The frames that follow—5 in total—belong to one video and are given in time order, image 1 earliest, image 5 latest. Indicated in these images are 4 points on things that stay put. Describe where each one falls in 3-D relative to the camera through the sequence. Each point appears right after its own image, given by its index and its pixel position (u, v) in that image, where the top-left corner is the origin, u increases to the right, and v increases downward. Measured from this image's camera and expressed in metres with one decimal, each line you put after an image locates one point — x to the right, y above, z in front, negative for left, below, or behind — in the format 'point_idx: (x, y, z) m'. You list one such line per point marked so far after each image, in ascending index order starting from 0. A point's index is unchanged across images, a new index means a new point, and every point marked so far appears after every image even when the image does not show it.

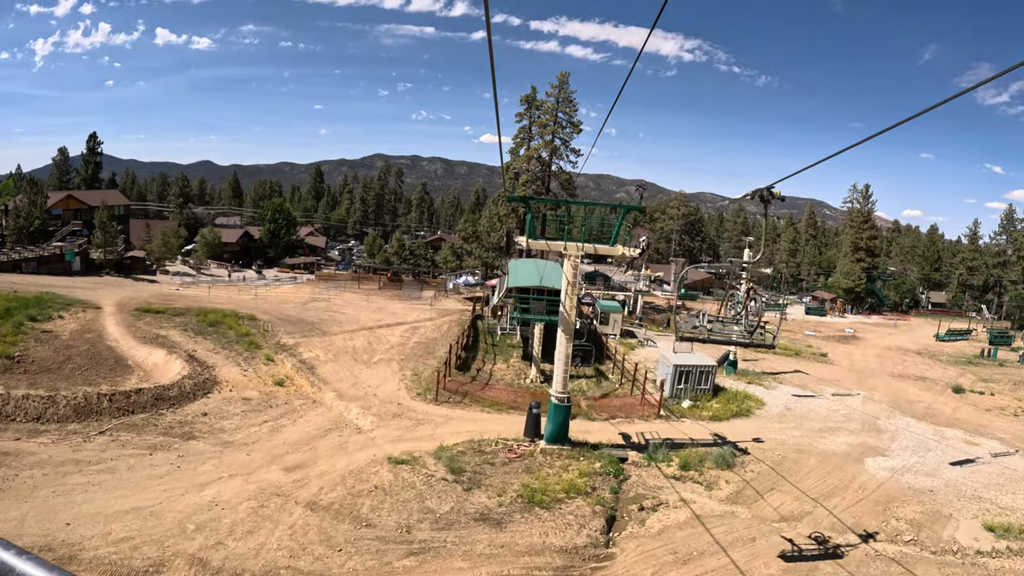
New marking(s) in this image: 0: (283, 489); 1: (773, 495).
0: (-5.7, -5.0, +13.5) m
1: (+7.3, -5.8, +15.1) m
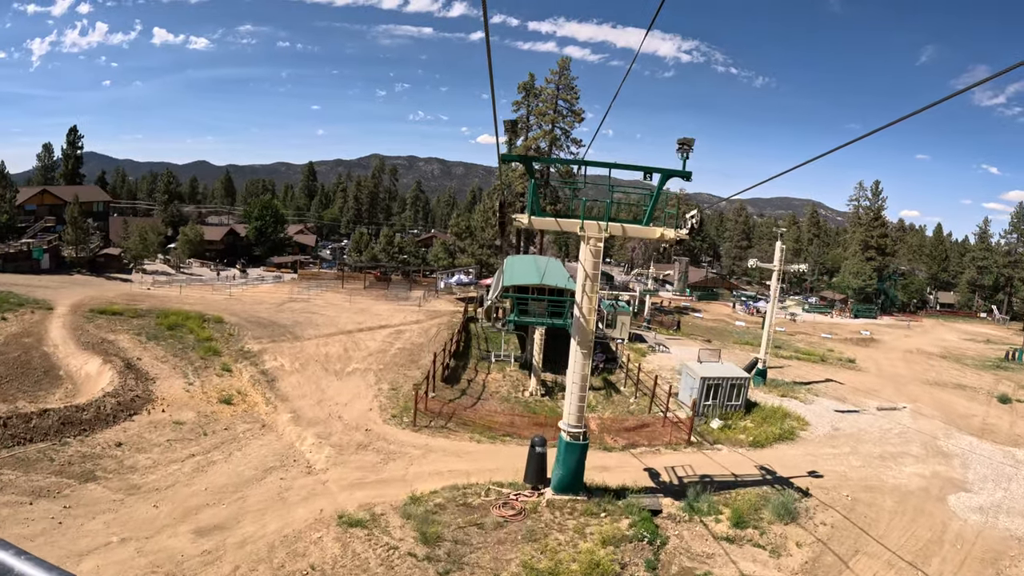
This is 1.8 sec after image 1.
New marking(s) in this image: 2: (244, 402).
0: (-5.8, -4.9, +9.5) m
1: (+7.2, -5.7, +11.3) m
2: (-9.2, -3.9, +18.6) m
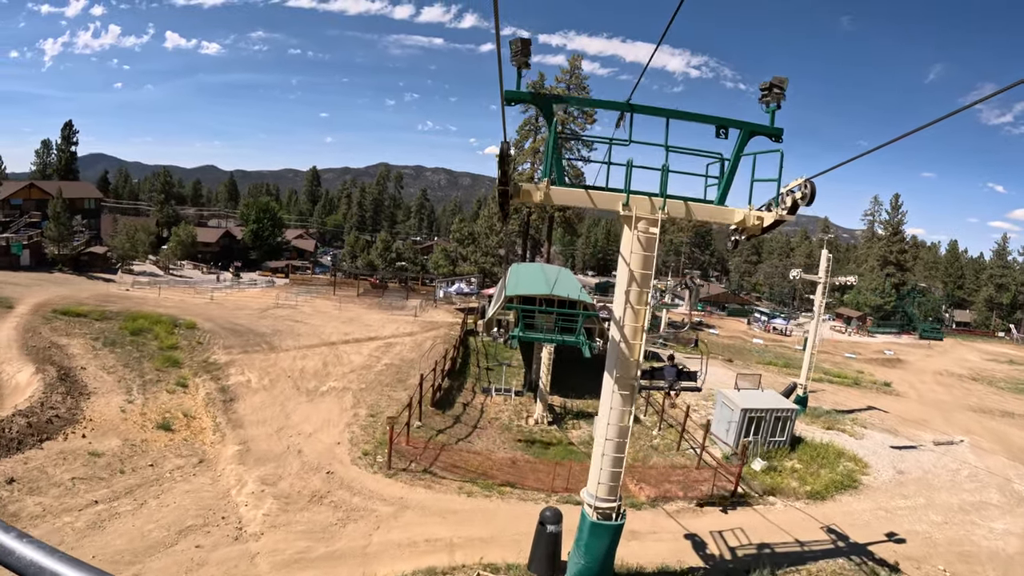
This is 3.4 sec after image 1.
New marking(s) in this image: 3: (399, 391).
0: (-5.8, -4.9, +6.2) m
1: (+7.2, -5.9, +7.8) m
2: (-9.2, -4.0, +15.3) m
3: (-4.0, -3.7, +19.4) m
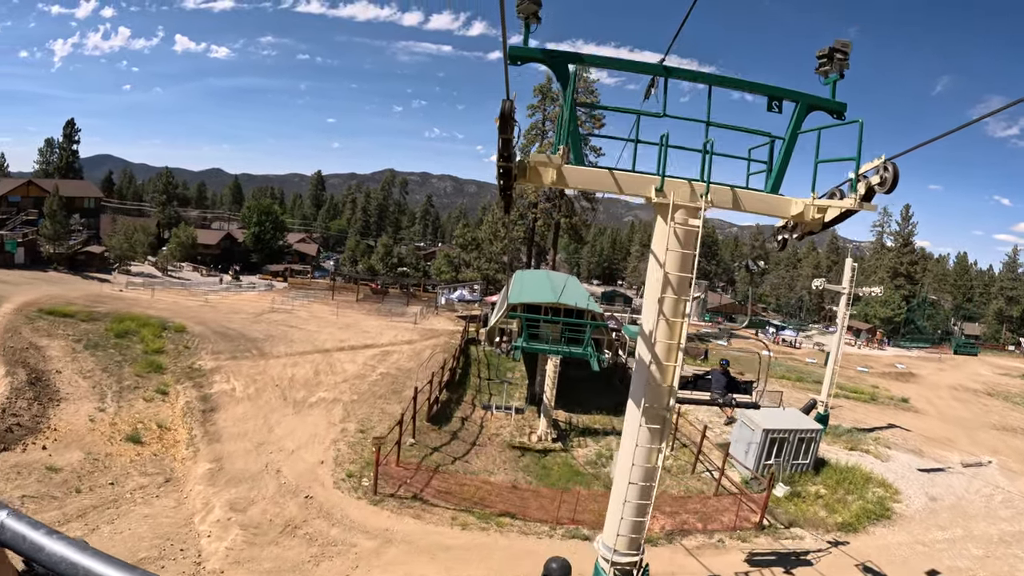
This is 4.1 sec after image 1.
0: (-5.9, -4.8, +4.9) m
1: (+7.2, -6.1, +6.4) m
2: (-9.2, -4.0, +14.0) m
3: (-4.0, -3.8, +18.2) m
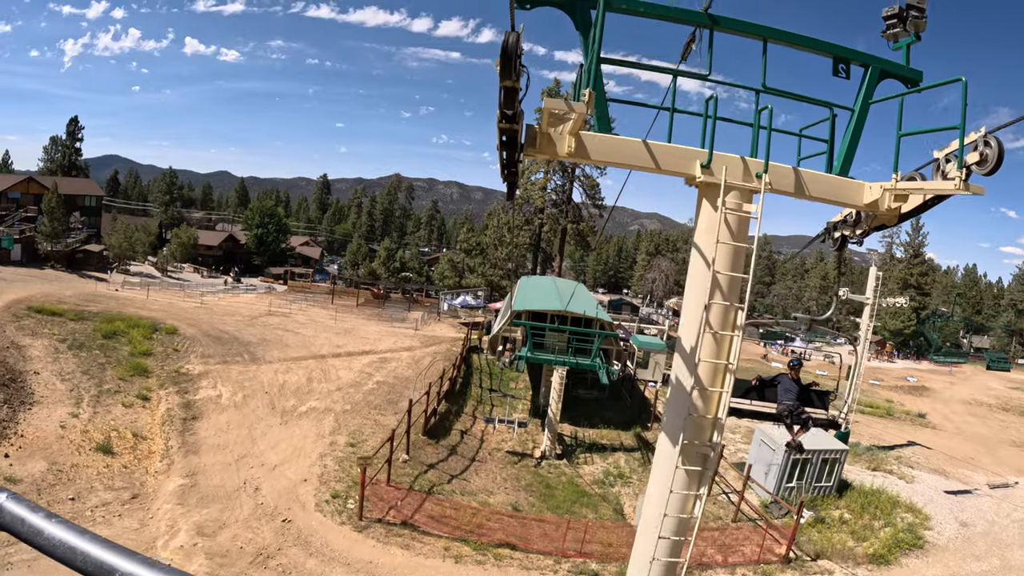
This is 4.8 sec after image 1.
0: (-5.9, -4.7, +3.8) m
1: (+7.1, -6.2, +5.2) m
2: (-9.1, -4.0, +13.0) m
3: (-3.9, -3.9, +17.1) m
